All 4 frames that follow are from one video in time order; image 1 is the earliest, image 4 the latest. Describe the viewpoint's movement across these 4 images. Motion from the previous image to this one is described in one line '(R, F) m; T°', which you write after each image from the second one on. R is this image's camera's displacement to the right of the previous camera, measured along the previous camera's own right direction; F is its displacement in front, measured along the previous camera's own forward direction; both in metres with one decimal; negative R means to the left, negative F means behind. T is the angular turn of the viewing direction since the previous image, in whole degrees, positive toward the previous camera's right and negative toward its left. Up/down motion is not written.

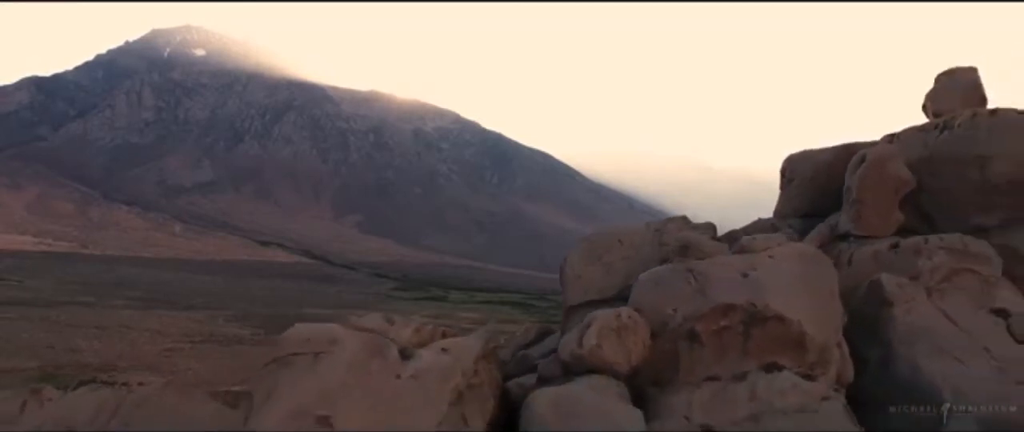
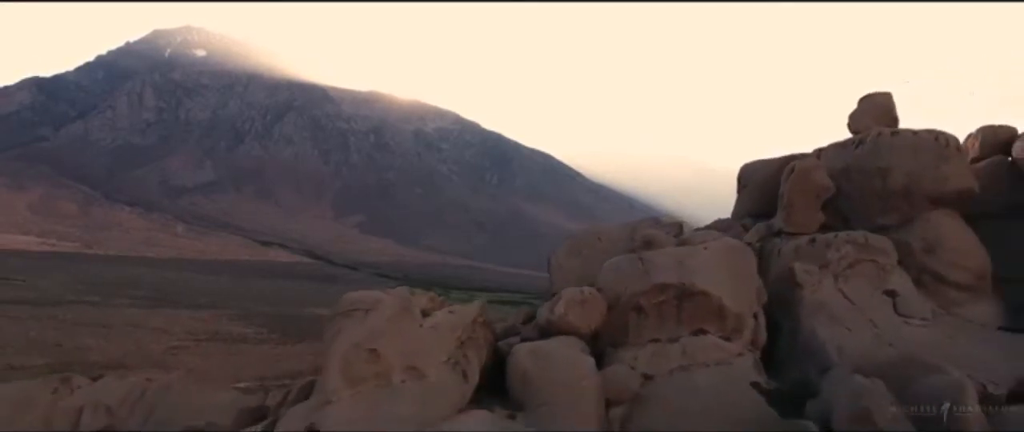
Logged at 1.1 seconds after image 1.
(0.0, -0.5) m; 0°
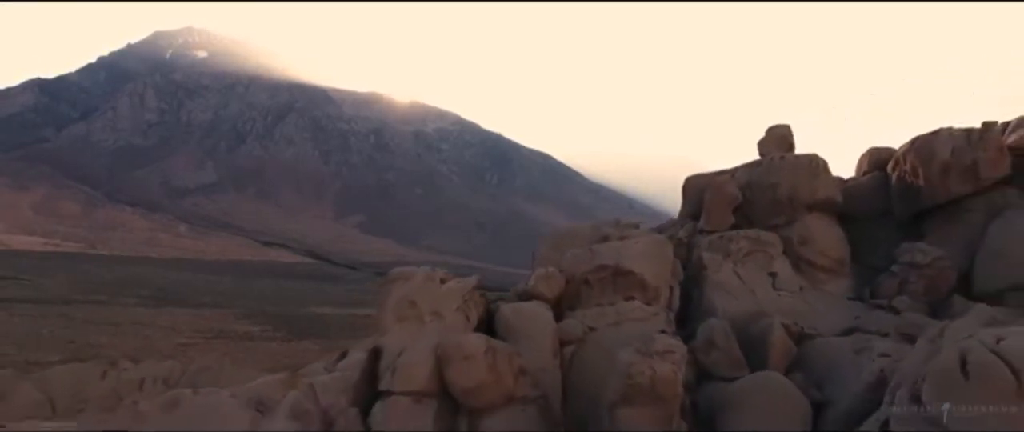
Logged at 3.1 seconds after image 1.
(0.0, -1.0) m; 0°
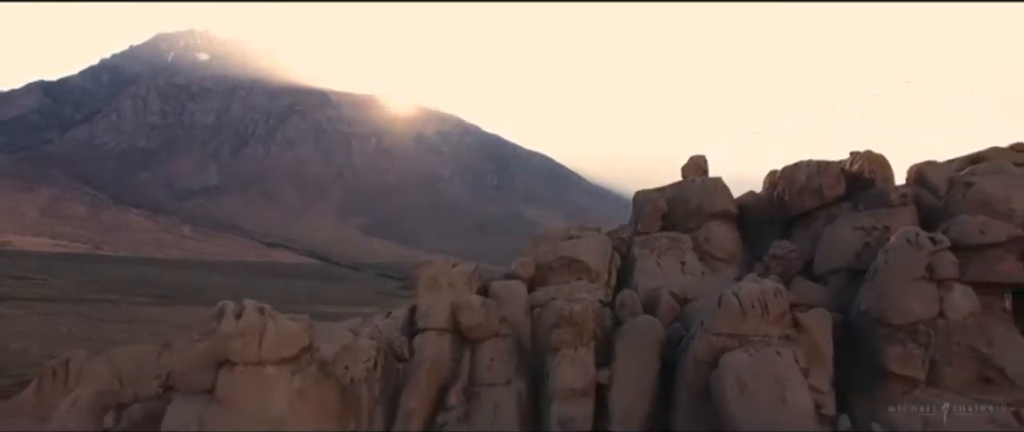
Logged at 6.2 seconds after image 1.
(+0.1, -1.5) m; 0°
